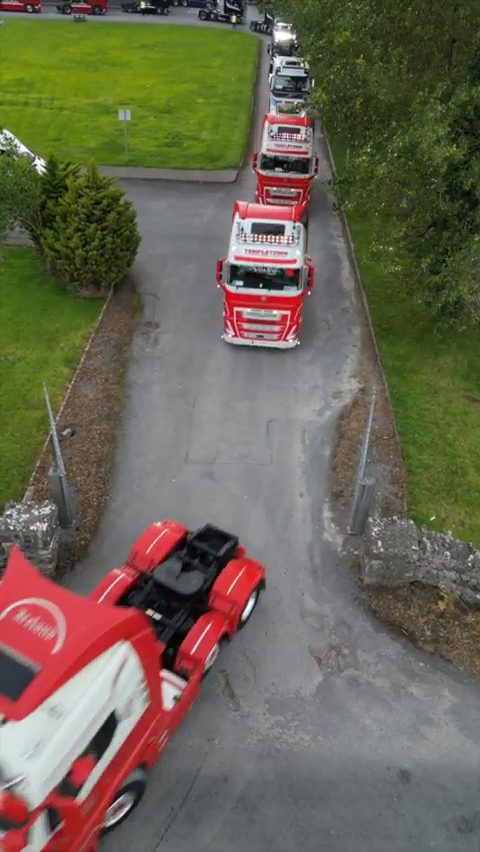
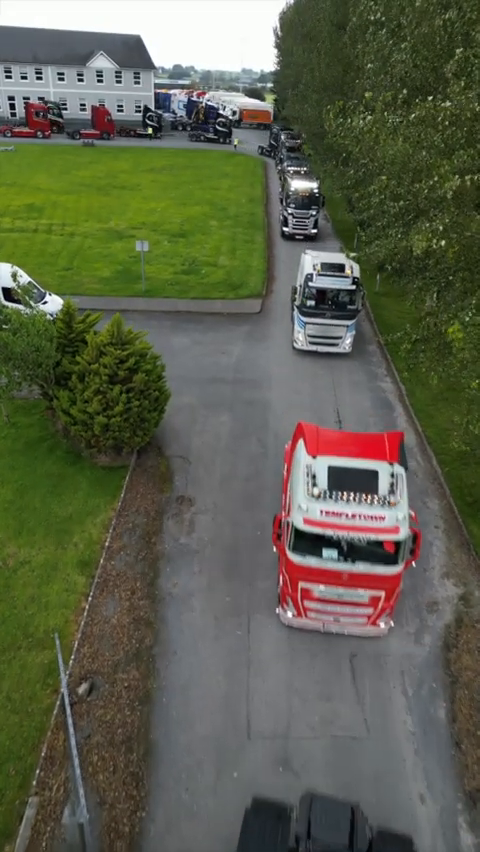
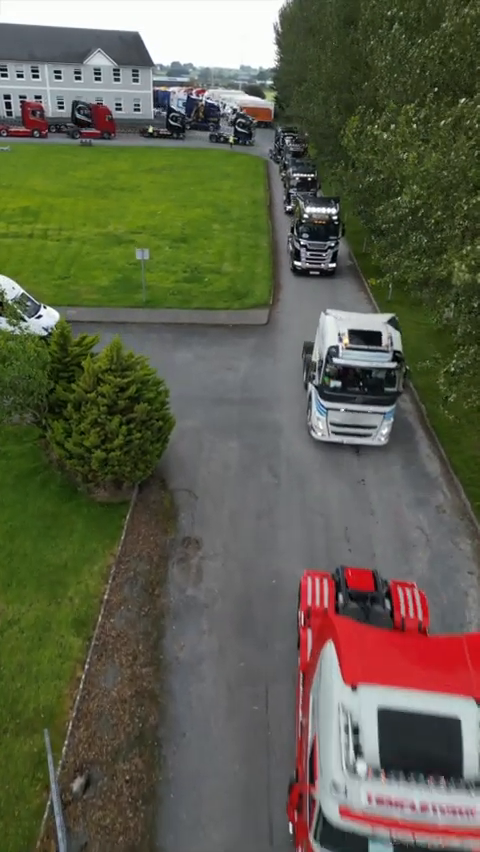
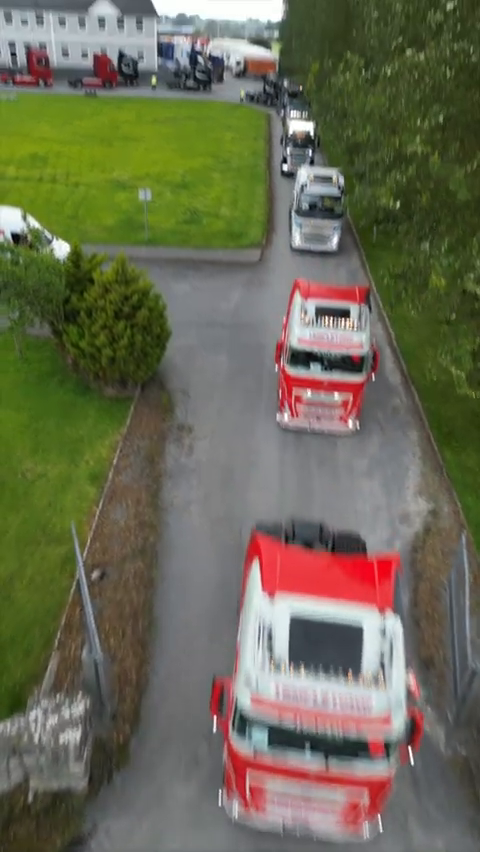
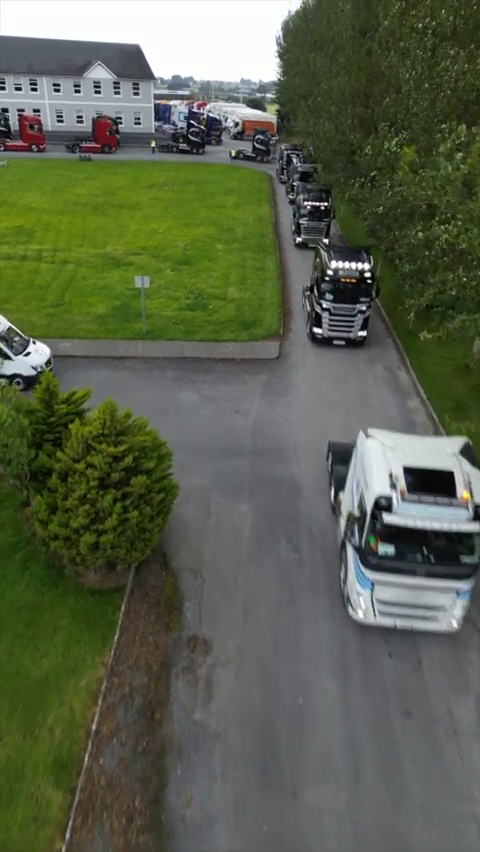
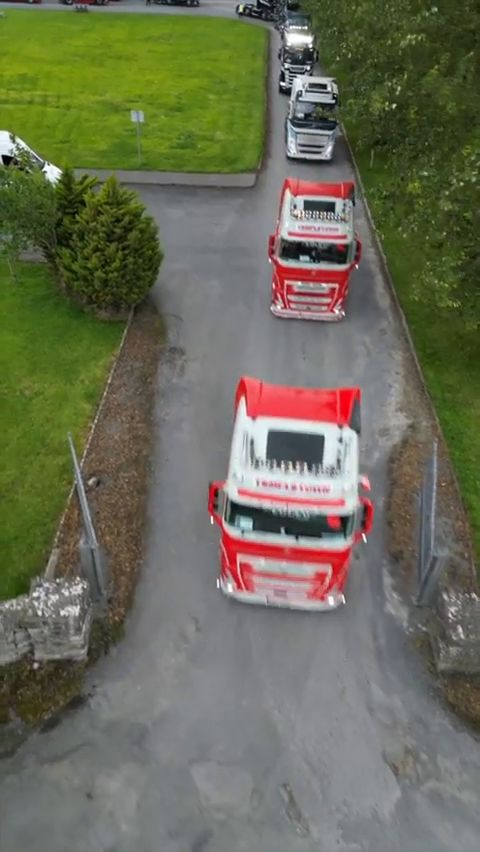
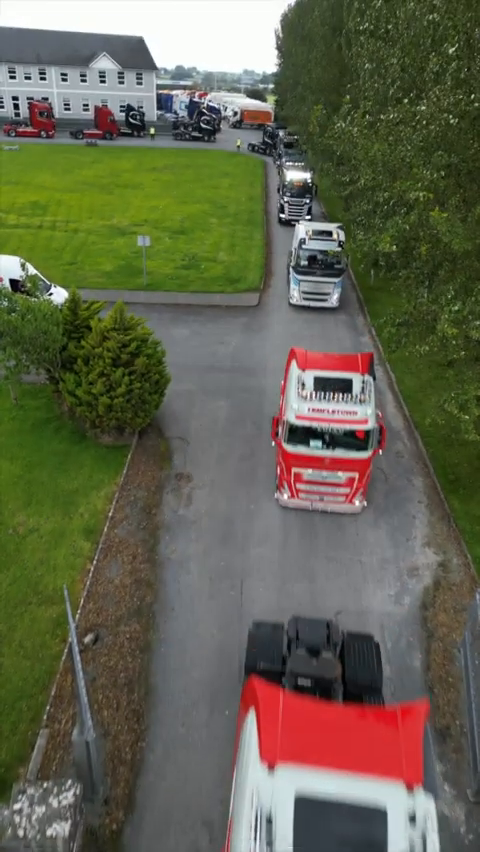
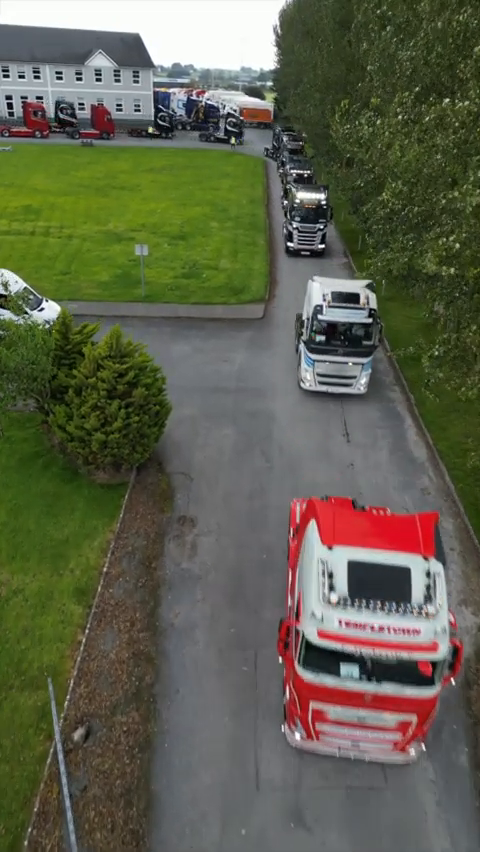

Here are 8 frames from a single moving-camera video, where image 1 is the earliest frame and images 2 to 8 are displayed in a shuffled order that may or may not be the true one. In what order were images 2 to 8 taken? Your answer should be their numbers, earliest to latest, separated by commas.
6, 4, 7, 2, 8, 3, 5
